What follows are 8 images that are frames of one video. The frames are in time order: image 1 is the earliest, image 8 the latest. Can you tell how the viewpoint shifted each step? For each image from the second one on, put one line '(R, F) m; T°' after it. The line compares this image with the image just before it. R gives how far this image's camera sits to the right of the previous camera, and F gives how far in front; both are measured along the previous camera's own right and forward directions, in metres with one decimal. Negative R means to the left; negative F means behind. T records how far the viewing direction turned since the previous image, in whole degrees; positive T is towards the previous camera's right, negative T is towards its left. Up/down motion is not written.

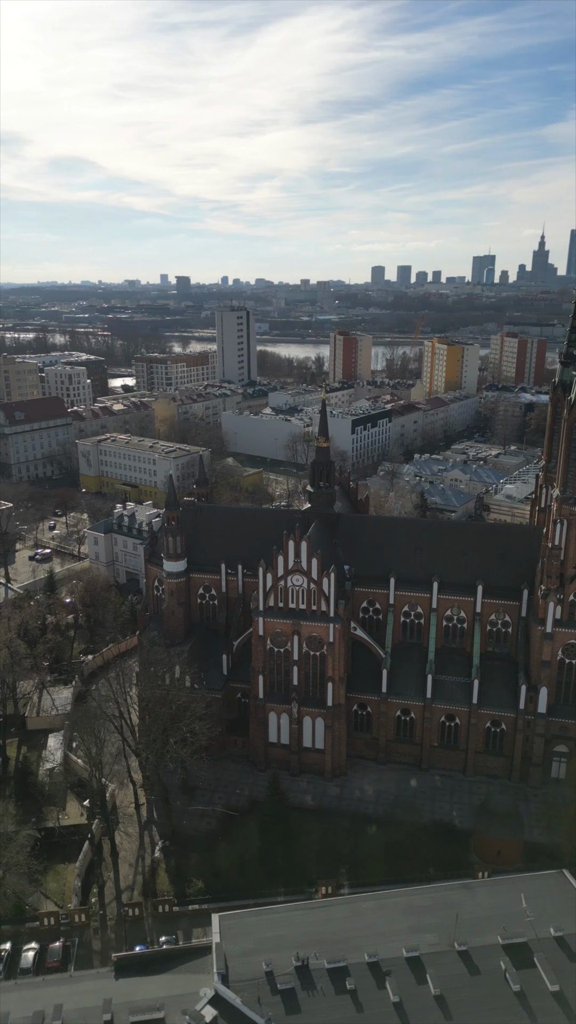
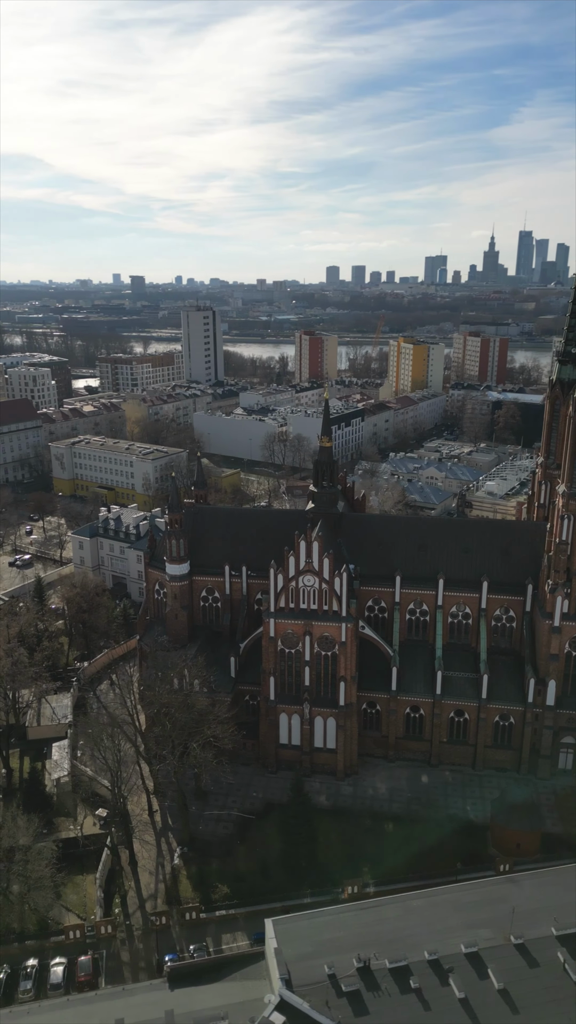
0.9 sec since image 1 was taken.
(-2.9, +0.2) m; +3°
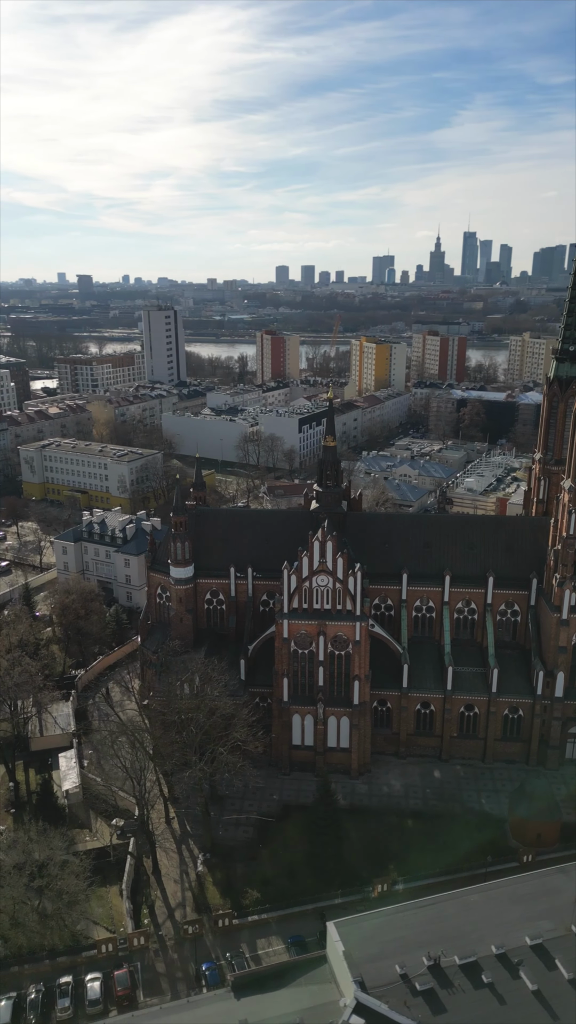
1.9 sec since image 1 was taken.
(-3.3, +0.3) m; +4°
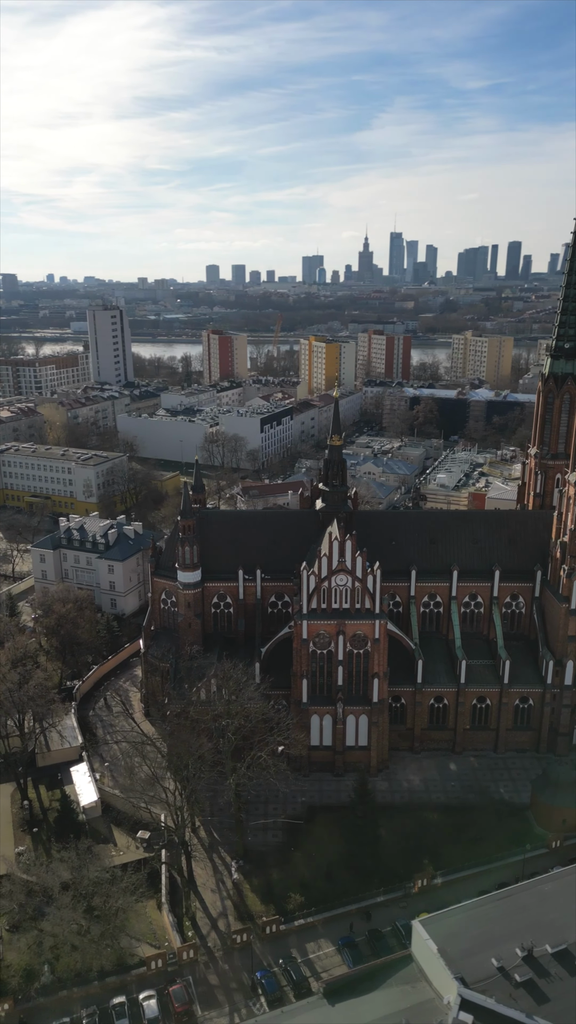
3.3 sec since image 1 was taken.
(-4.5, +0.4) m; +5°
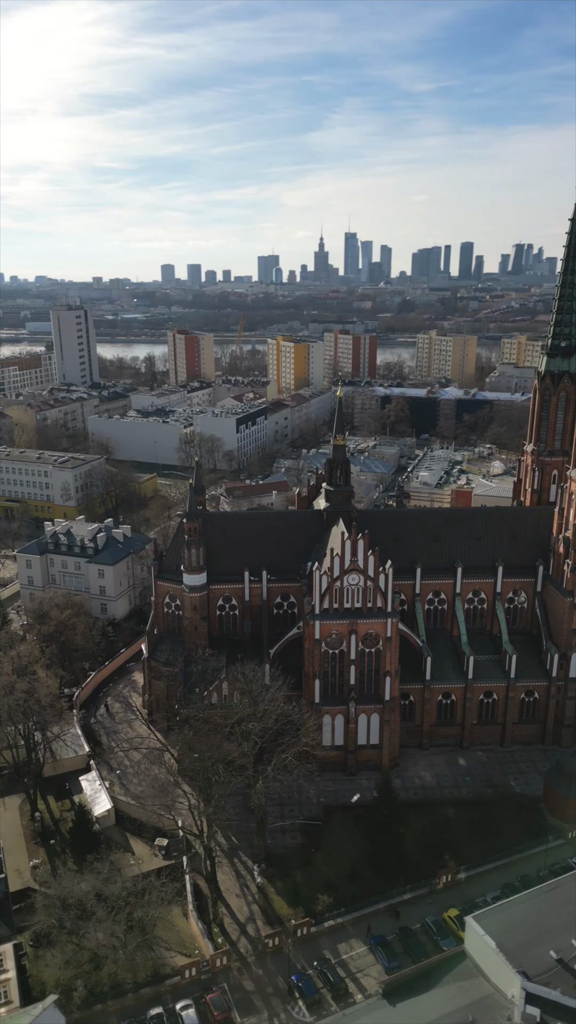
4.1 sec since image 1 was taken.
(-2.9, +0.2) m; +3°
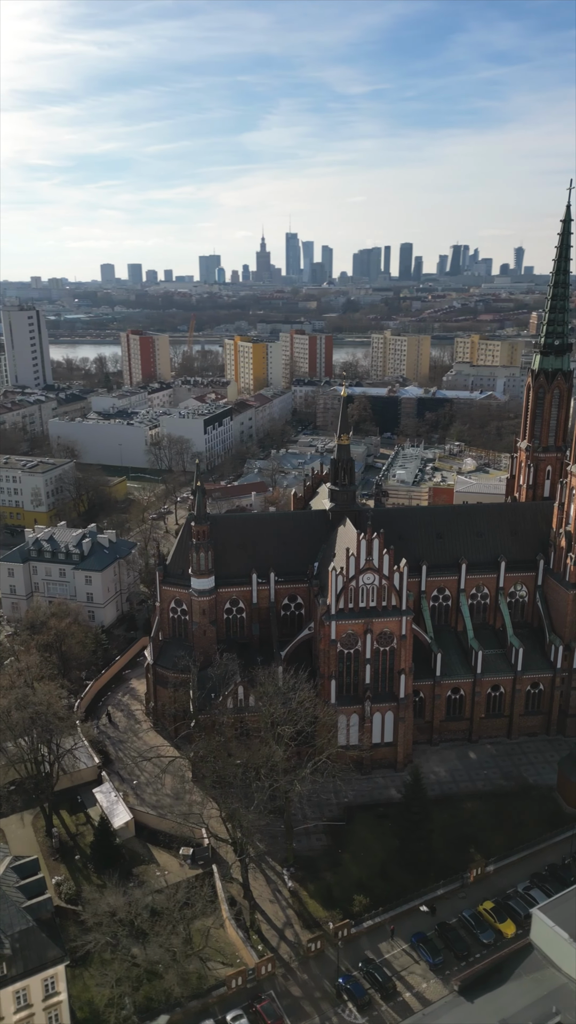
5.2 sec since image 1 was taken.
(-3.7, +0.3) m; +4°
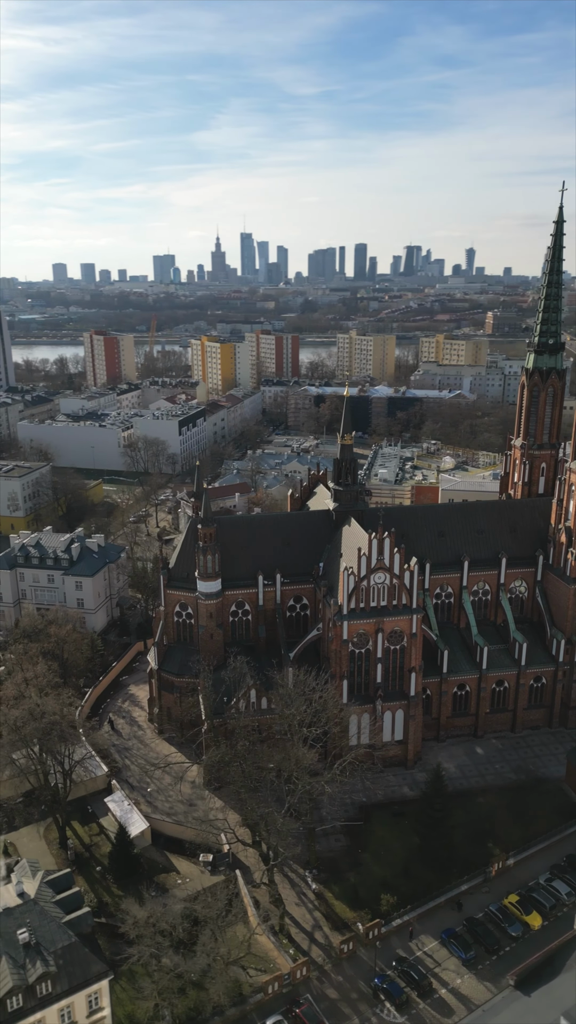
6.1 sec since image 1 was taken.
(-2.9, +0.2) m; +3°
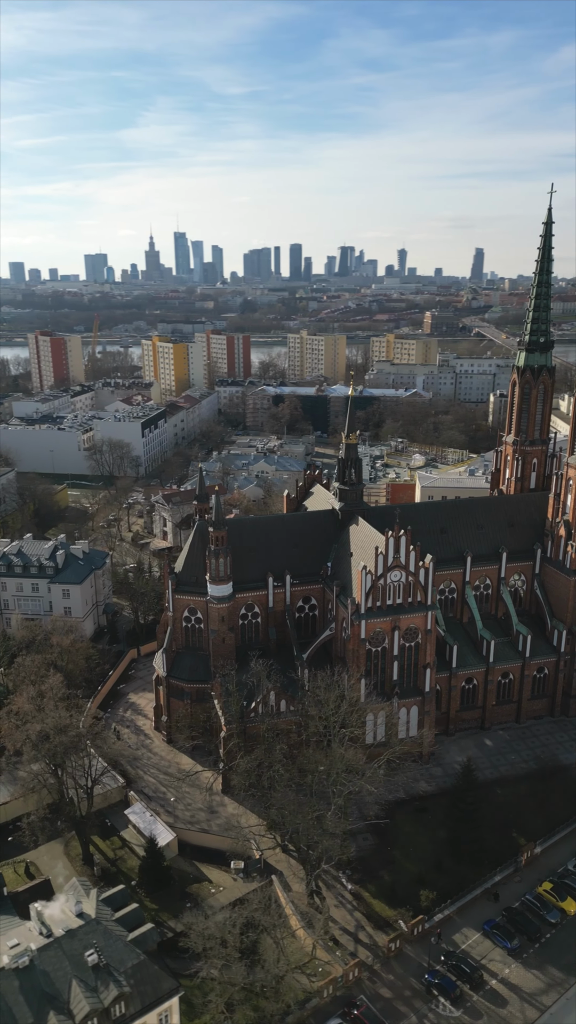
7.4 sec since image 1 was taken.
(-4.2, +0.4) m; +5°
